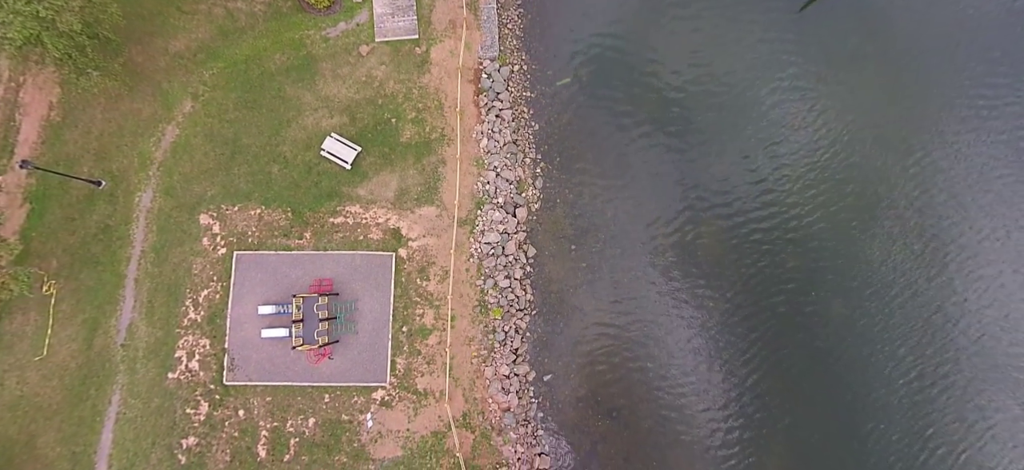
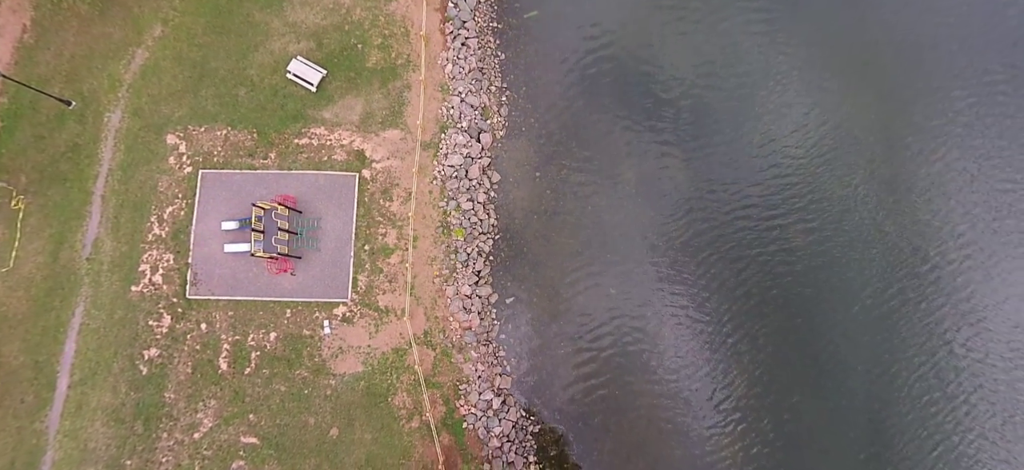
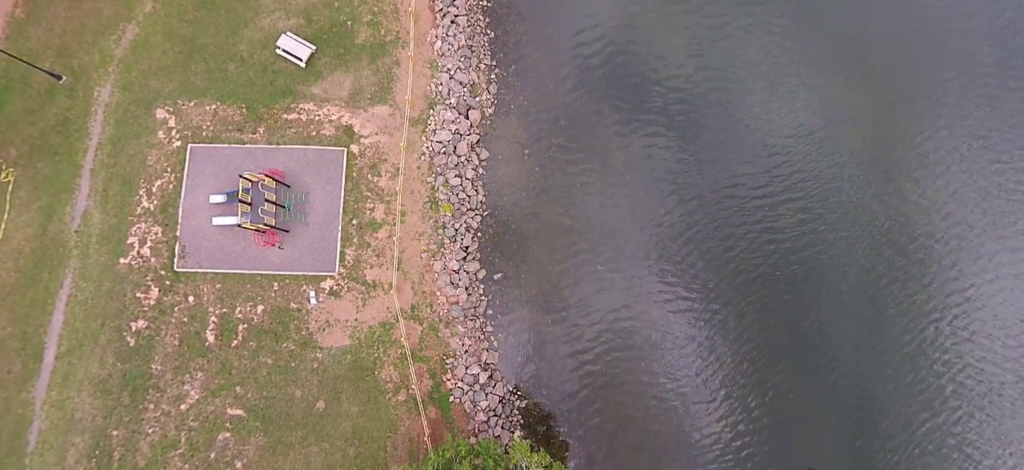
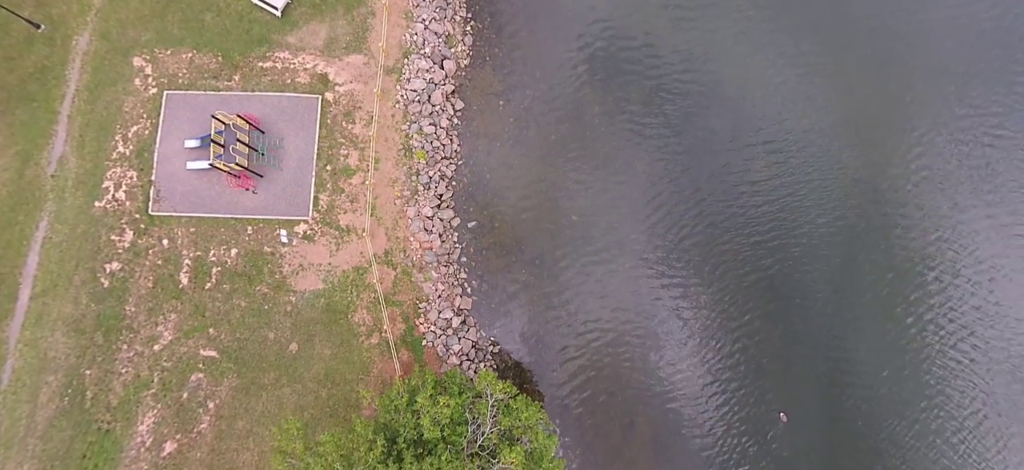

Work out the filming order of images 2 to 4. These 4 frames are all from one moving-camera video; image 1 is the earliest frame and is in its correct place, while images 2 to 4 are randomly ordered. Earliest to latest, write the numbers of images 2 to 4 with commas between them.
2, 3, 4
